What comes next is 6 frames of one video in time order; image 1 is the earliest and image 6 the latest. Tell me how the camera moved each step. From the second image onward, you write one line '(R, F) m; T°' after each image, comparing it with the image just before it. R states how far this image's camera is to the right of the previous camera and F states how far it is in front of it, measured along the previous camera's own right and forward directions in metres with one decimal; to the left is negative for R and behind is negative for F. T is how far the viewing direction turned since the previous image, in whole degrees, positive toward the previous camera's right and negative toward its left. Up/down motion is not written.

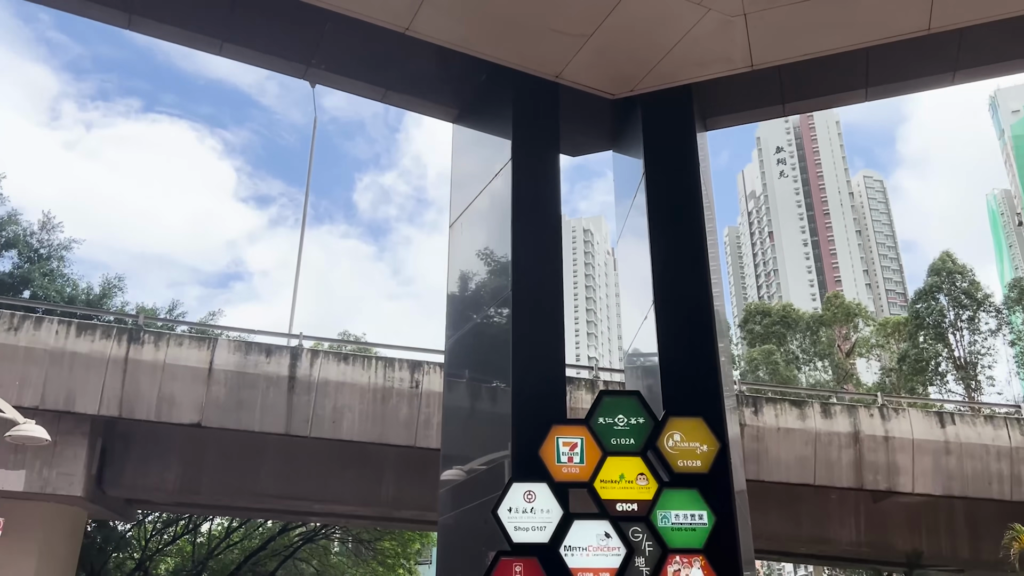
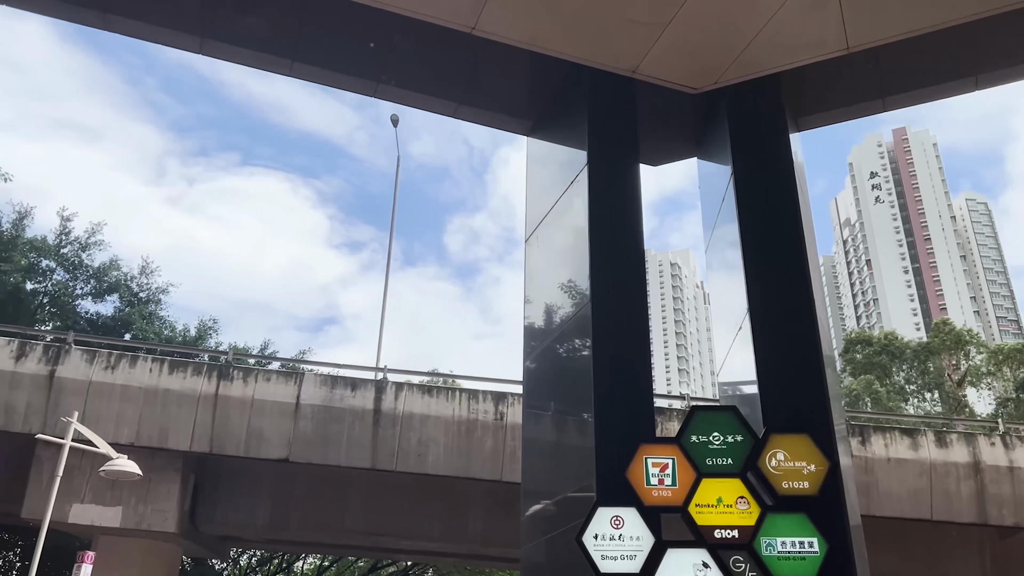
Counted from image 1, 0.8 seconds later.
(0.0, +0.3) m; -6°
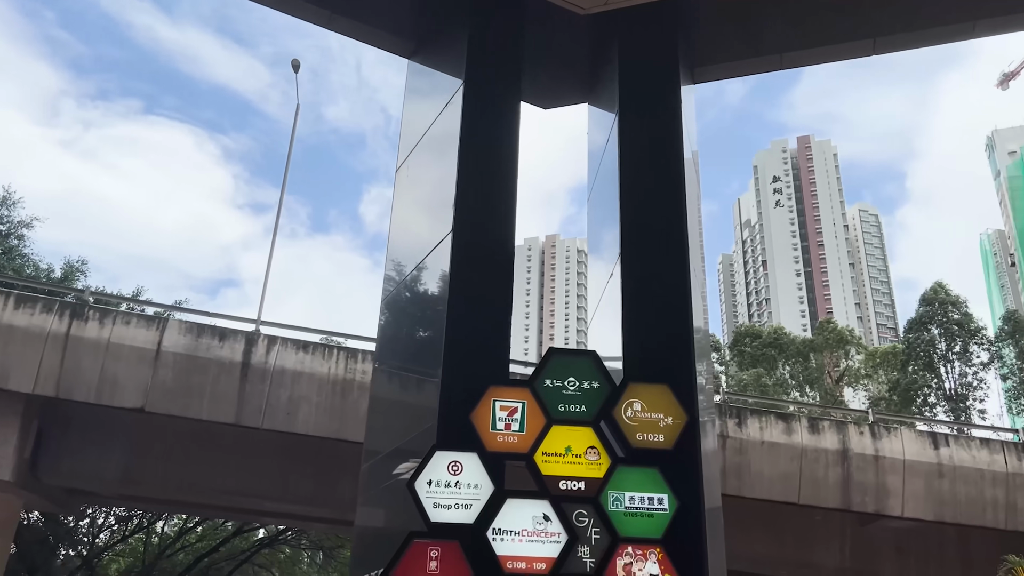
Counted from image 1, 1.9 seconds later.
(+0.3, +0.4) m; +6°
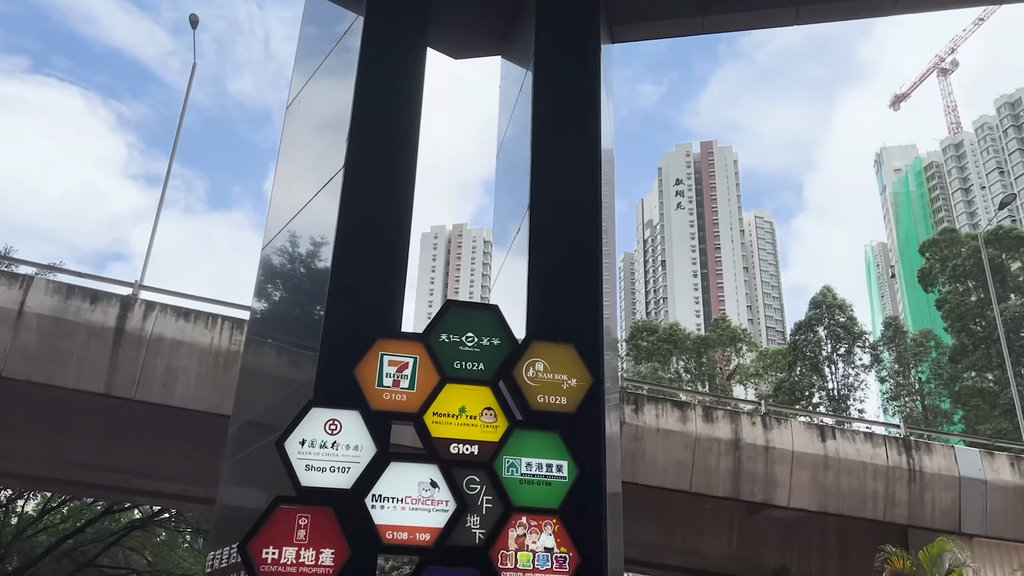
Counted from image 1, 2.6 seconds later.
(0.0, +0.3) m; +6°
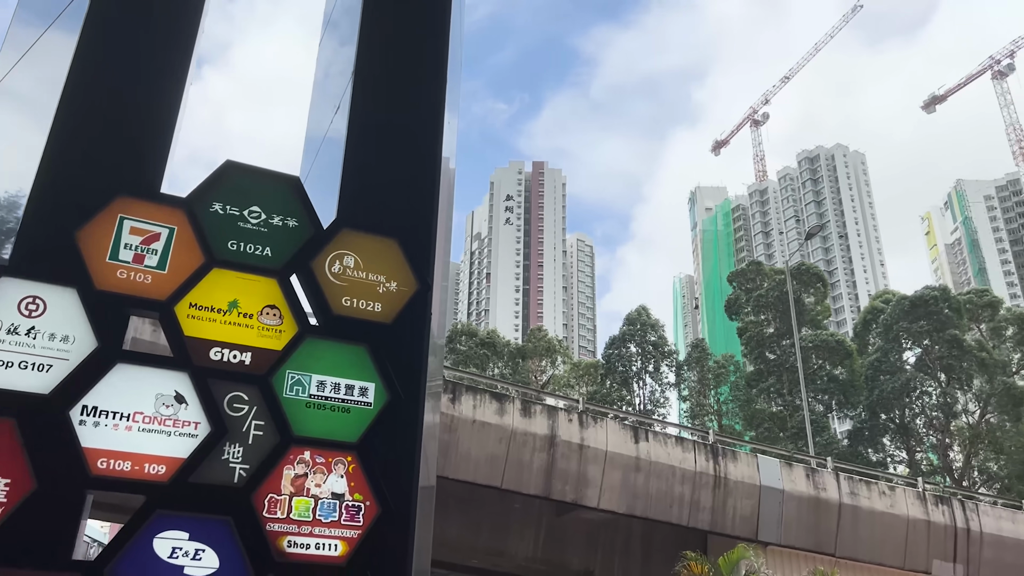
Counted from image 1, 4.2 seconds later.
(+0.1, +0.7) m; +12°
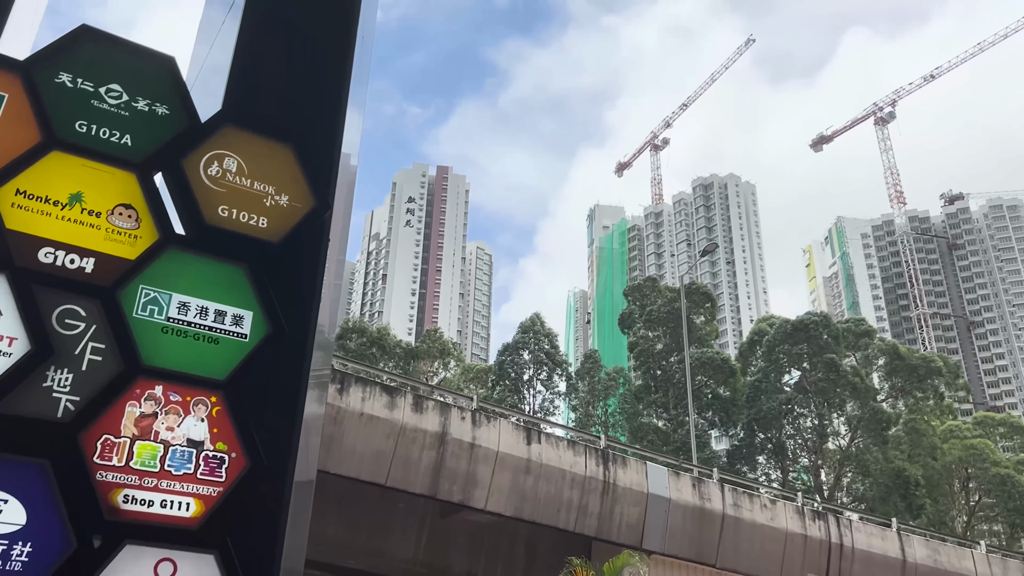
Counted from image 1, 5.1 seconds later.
(0.0, +0.4) m; +7°
